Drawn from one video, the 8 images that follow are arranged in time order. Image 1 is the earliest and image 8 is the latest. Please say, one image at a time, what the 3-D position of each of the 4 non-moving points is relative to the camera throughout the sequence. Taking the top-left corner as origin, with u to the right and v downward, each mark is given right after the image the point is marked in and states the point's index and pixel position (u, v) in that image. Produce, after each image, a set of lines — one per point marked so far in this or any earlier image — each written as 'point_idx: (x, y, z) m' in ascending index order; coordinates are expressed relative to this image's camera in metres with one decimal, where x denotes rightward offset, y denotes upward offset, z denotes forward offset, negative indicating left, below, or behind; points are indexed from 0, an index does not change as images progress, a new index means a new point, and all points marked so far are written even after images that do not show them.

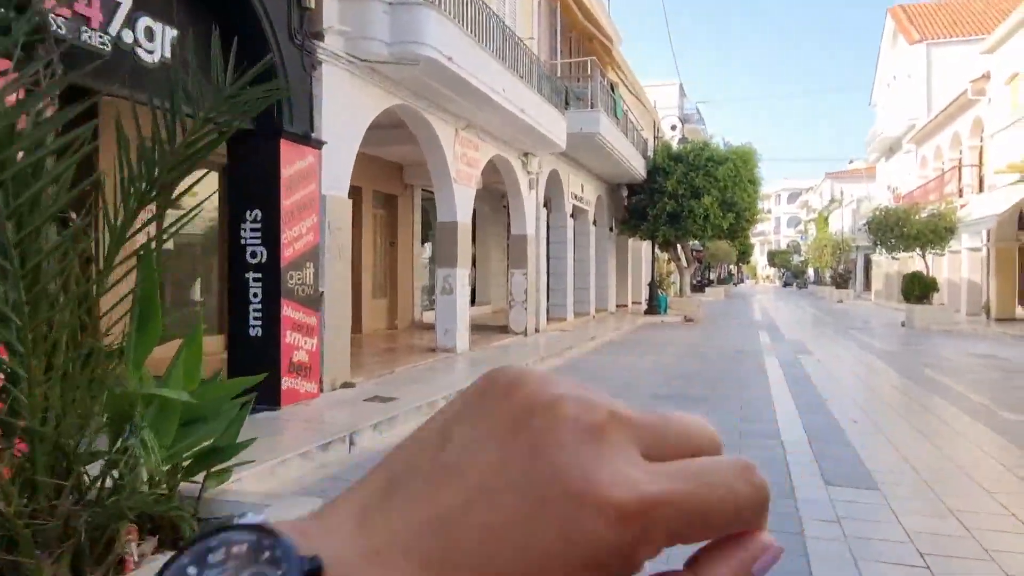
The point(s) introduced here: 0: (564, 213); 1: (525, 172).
0: (+1.3, +1.9, +18.9) m
1: (+0.3, +2.4, +15.3) m
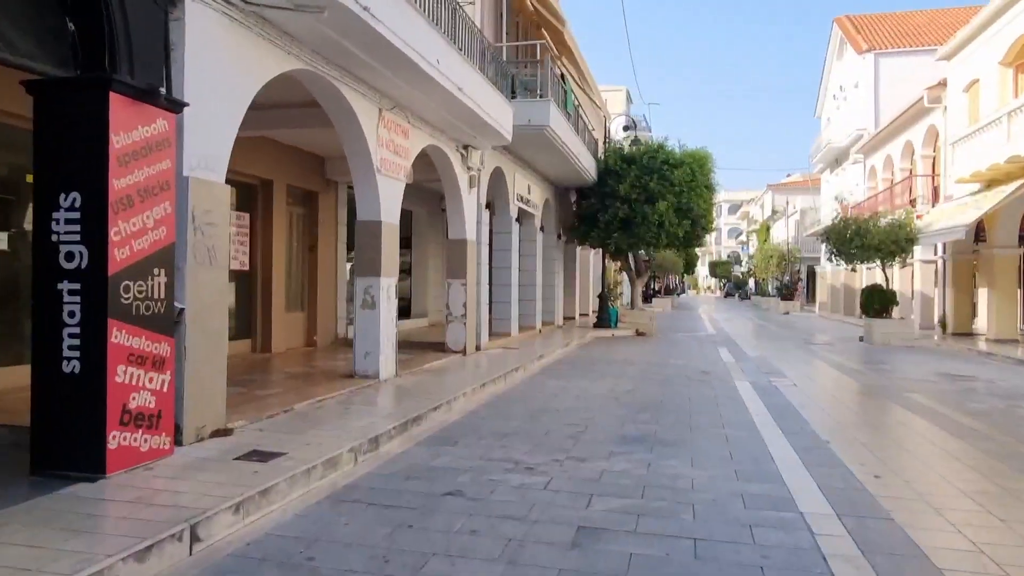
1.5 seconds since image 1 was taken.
0: (-0.1, +1.7, +17.1) m
1: (-0.9, +2.2, +13.4) m
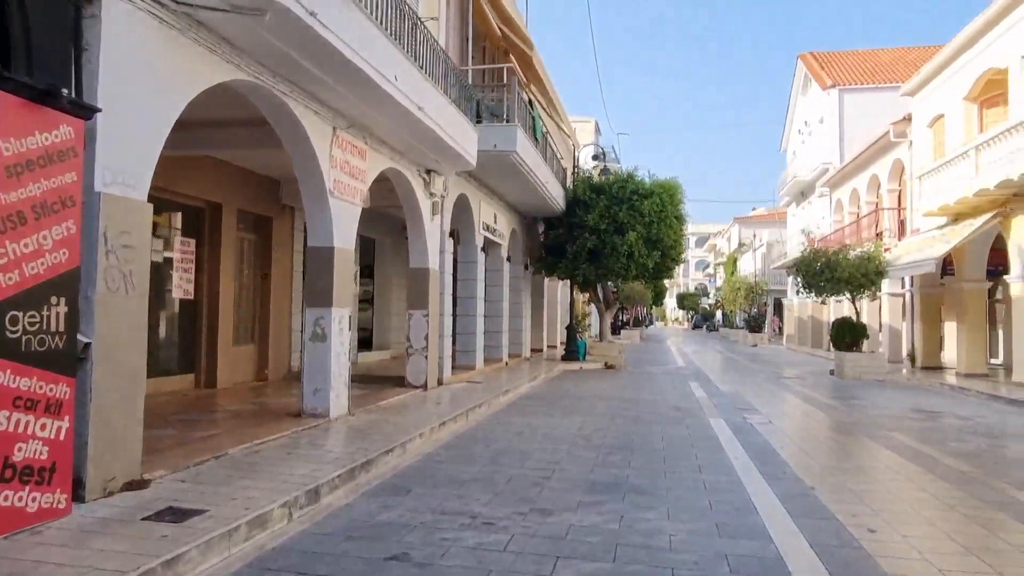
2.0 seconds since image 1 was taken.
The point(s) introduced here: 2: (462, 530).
0: (-0.8, +1.0, +16.5) m
1: (-1.5, +1.6, +12.8) m
2: (-0.4, -1.8, +5.4) m
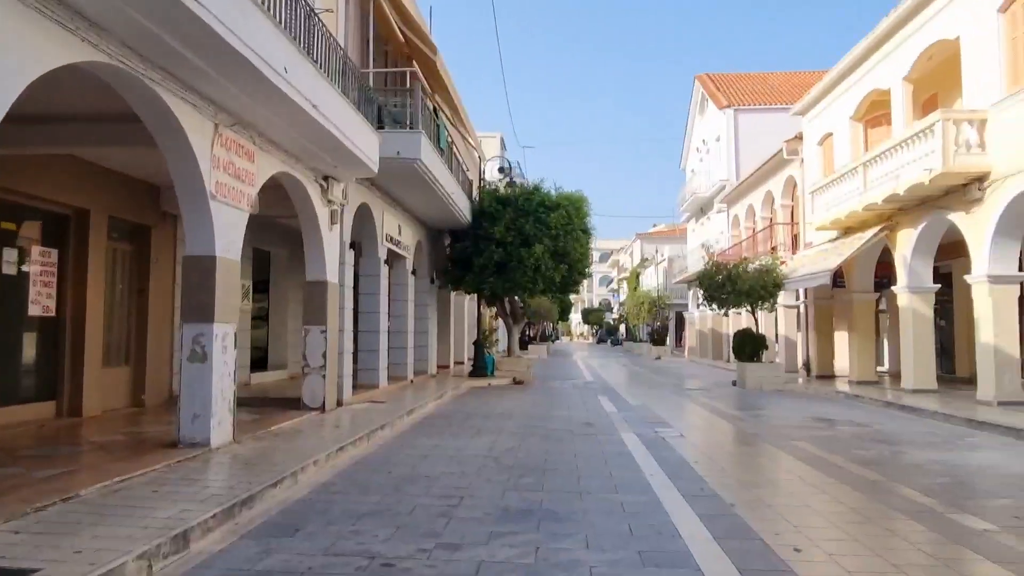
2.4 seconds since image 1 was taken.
0: (-2.9, +0.6, +15.7) m
1: (-3.1, +1.4, +12.0) m
2: (-1.0, -1.8, +4.7) m
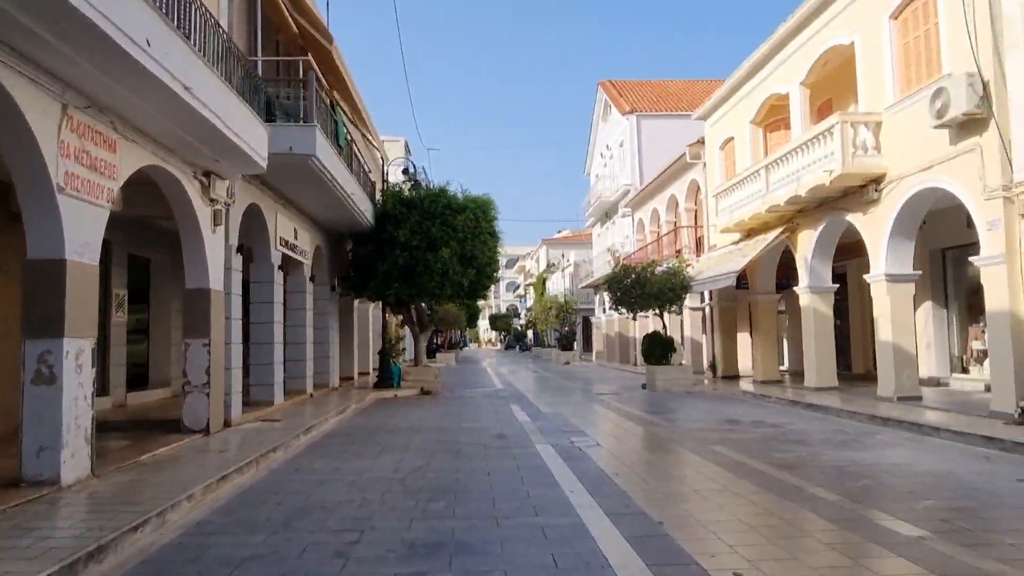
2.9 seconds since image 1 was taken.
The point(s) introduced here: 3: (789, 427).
0: (-4.8, +0.5, +14.5) m
1: (-4.5, +1.3, +10.8) m
2: (-1.5, -1.8, +3.8) m
3: (+5.0, -2.5, +13.3) m
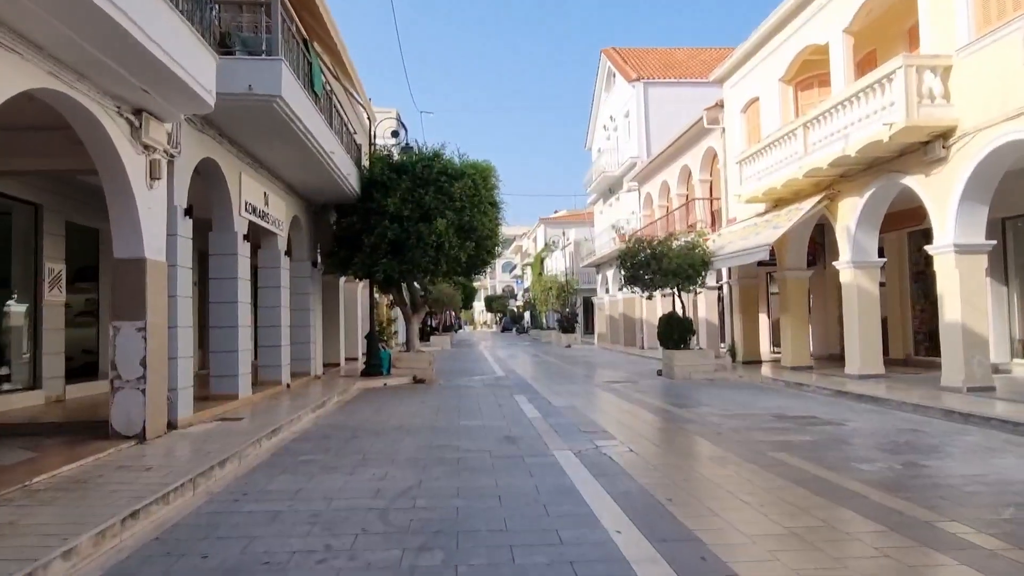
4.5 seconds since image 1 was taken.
0: (-4.6, +0.9, +12.3) m
1: (-4.3, +1.6, +8.6) m
2: (-1.3, -1.6, +1.6) m
3: (+5.1, -2.1, +11.2) m
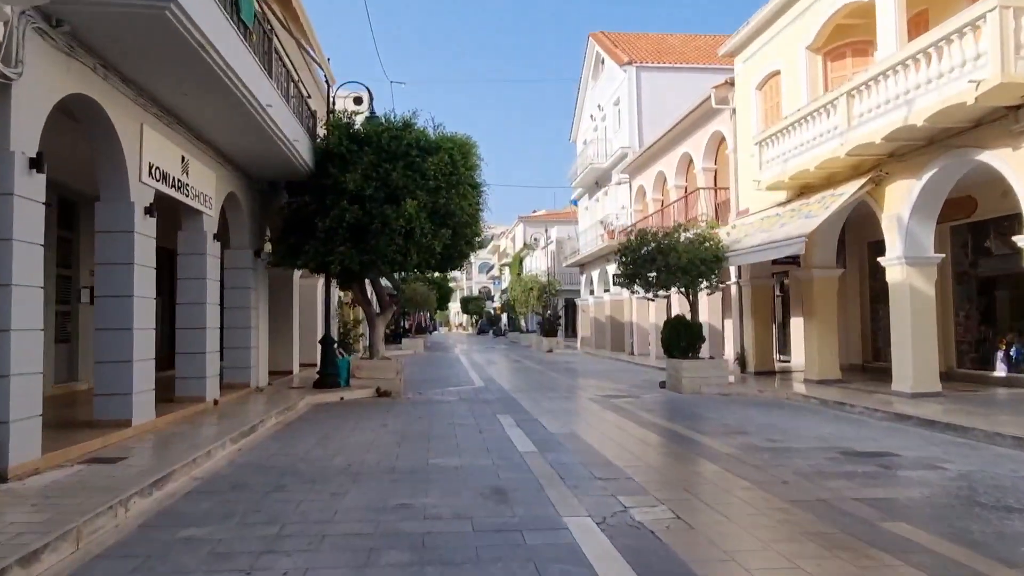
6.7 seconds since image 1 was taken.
0: (-4.8, +1.1, +9.2) m
1: (-4.4, +1.8, +5.5) m
2: (-1.1, -1.5, -1.3) m
3: (+5.0, -2.1, +8.5) m
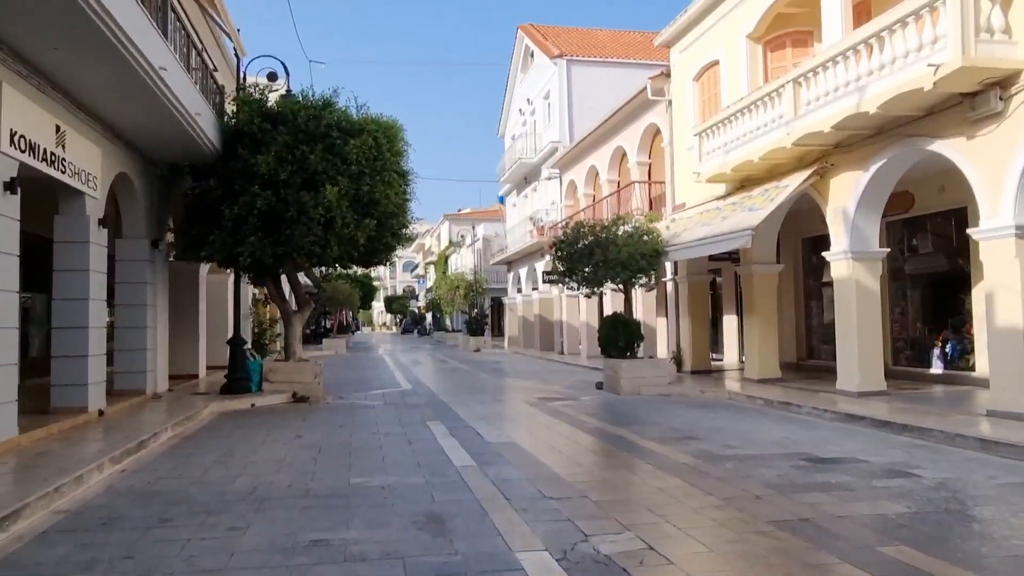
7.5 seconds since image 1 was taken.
0: (-5.5, +1.2, +7.6) m
1: (-4.7, +1.9, +3.9) m
2: (-0.7, -1.4, -2.5) m
3: (+4.3, -2.0, +7.8) m
